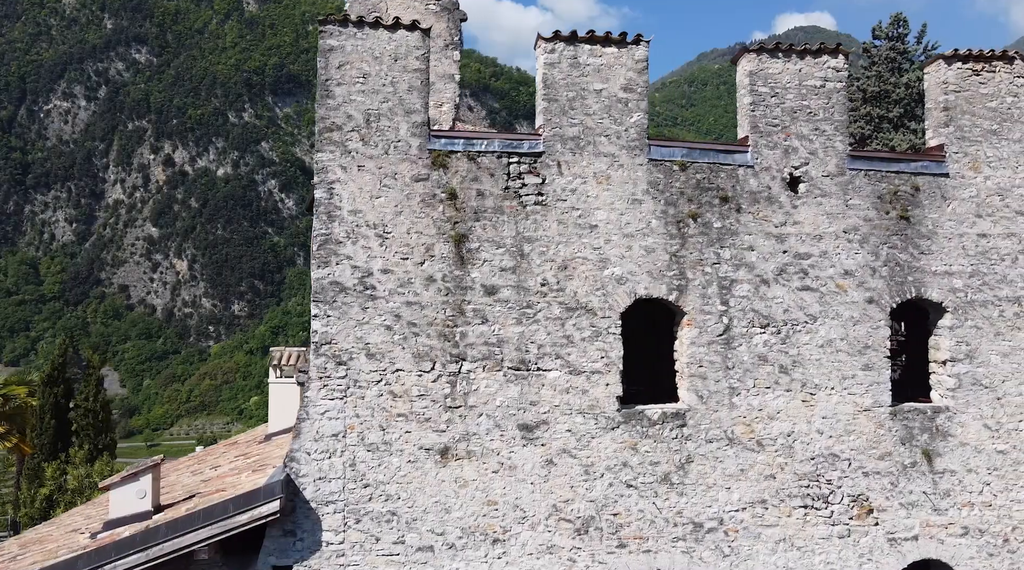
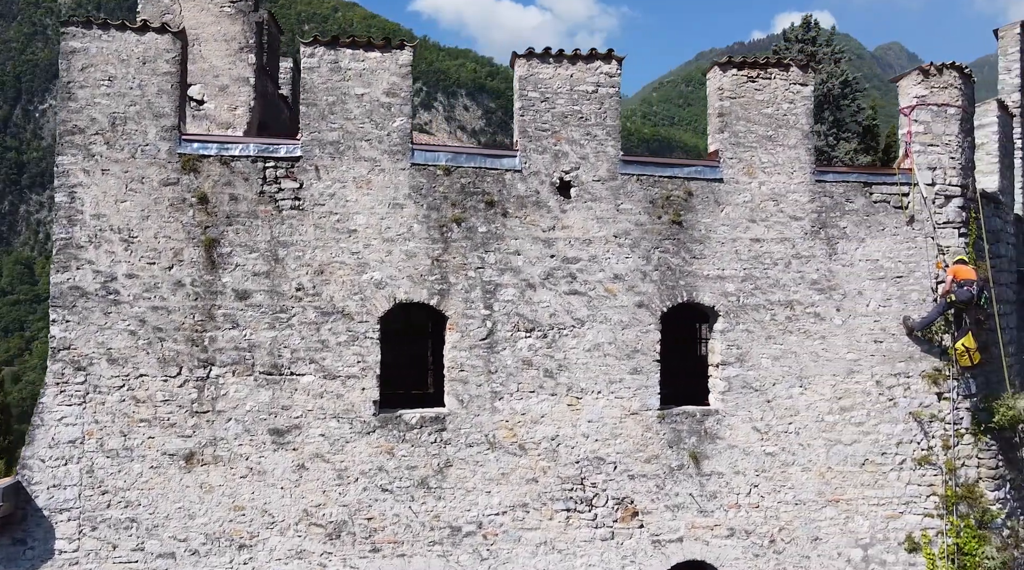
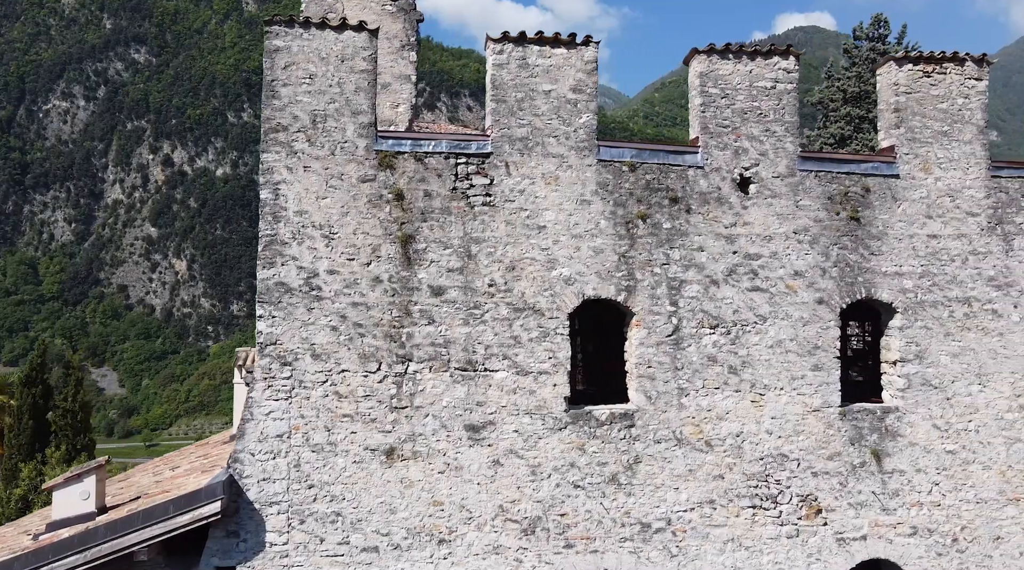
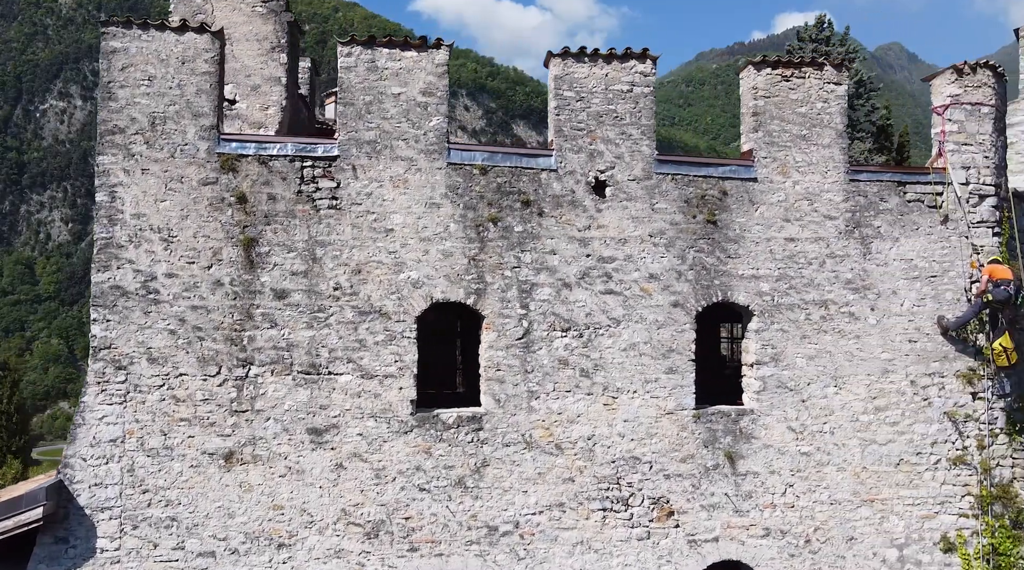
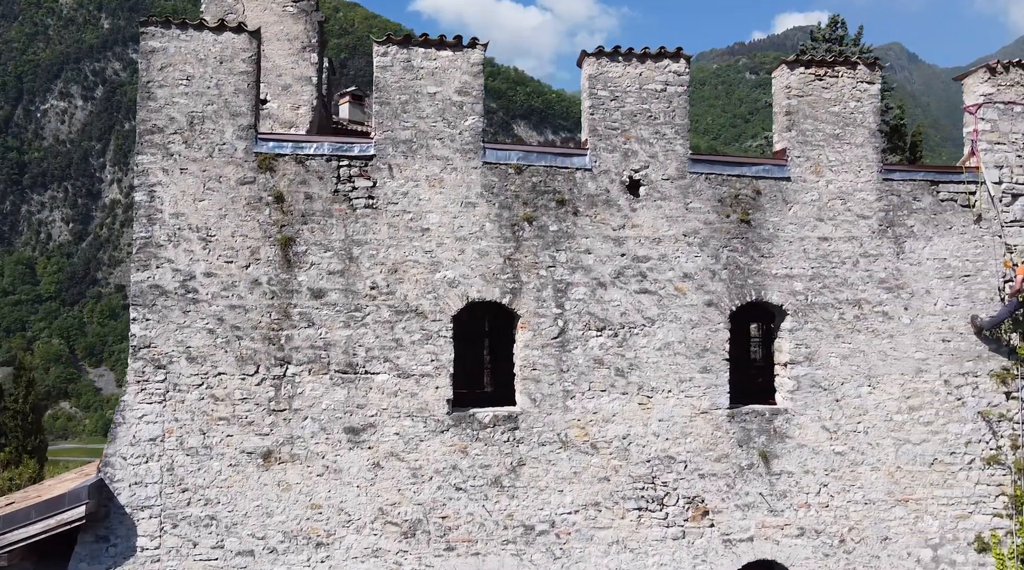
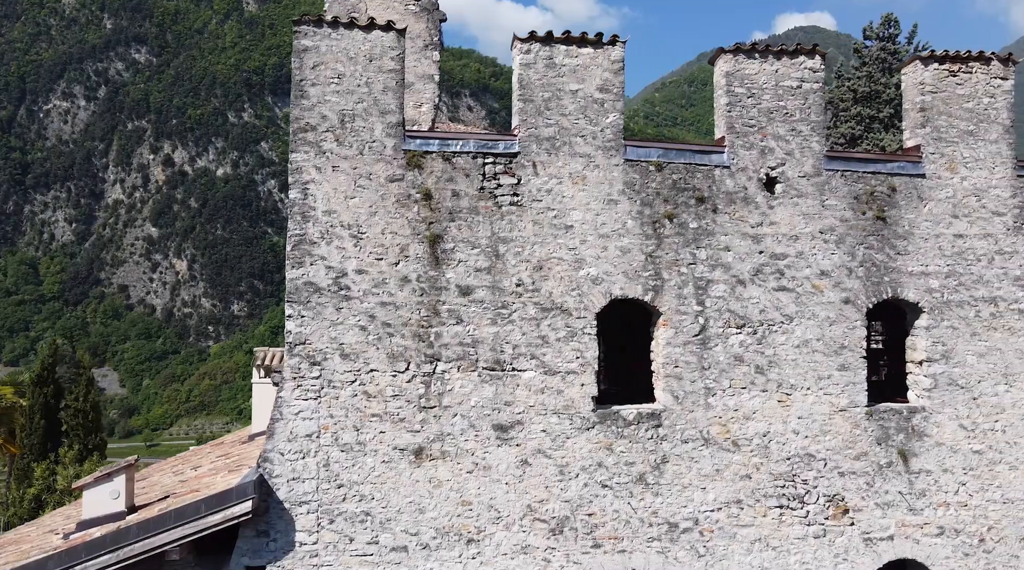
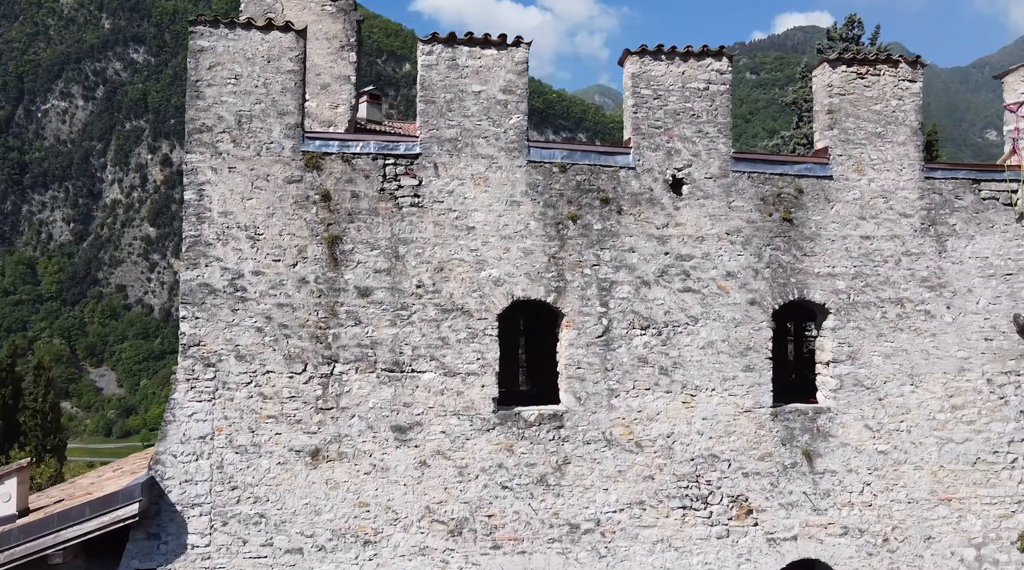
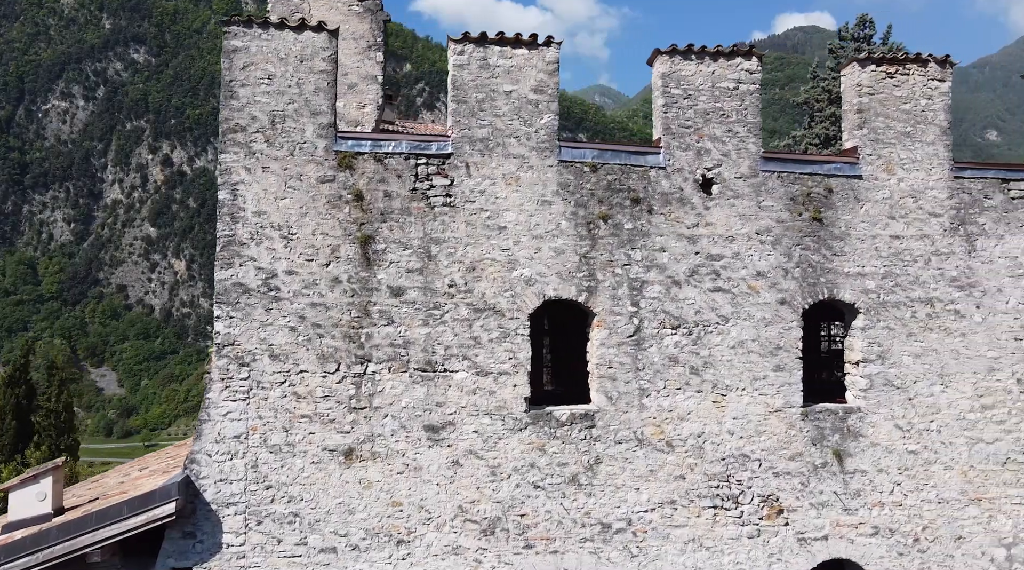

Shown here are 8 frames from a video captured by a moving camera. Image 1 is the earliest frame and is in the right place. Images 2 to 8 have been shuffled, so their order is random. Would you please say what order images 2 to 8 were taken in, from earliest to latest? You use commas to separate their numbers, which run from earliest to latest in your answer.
6, 3, 8, 7, 5, 4, 2
